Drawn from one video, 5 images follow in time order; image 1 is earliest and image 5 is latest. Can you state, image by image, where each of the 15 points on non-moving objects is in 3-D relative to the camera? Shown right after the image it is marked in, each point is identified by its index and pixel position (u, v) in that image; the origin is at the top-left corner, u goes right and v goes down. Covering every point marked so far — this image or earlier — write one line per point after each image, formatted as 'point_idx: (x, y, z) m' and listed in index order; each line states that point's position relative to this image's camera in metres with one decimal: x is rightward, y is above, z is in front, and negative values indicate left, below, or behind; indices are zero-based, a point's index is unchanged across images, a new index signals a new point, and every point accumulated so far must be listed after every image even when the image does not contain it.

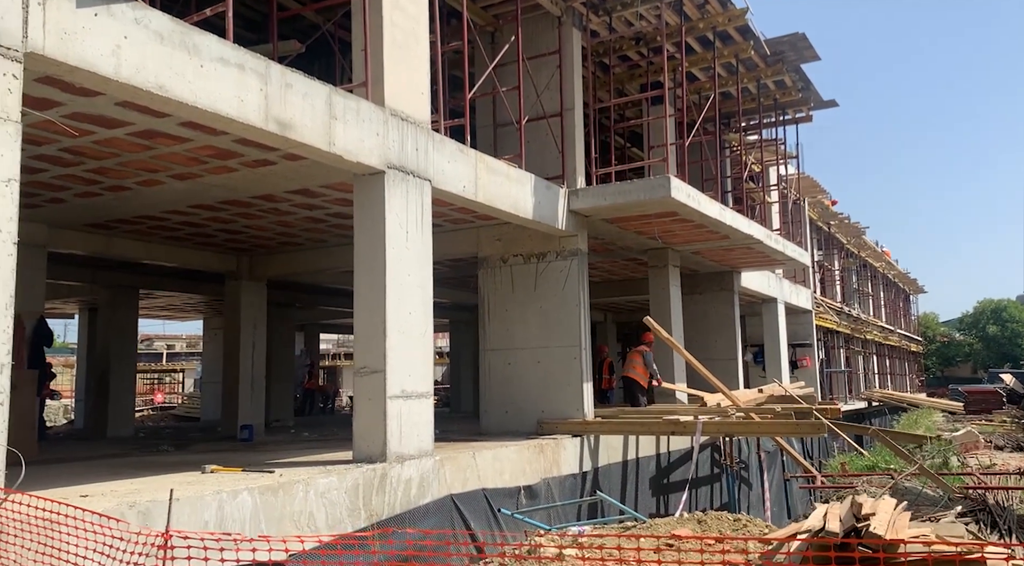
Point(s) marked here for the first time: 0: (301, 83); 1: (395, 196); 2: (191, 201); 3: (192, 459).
0: (-2.0, +1.9, +9.3) m
1: (-1.3, +1.0, +10.4) m
2: (-4.6, +1.1, +13.1) m
3: (-4.4, -2.3, +12.9) m
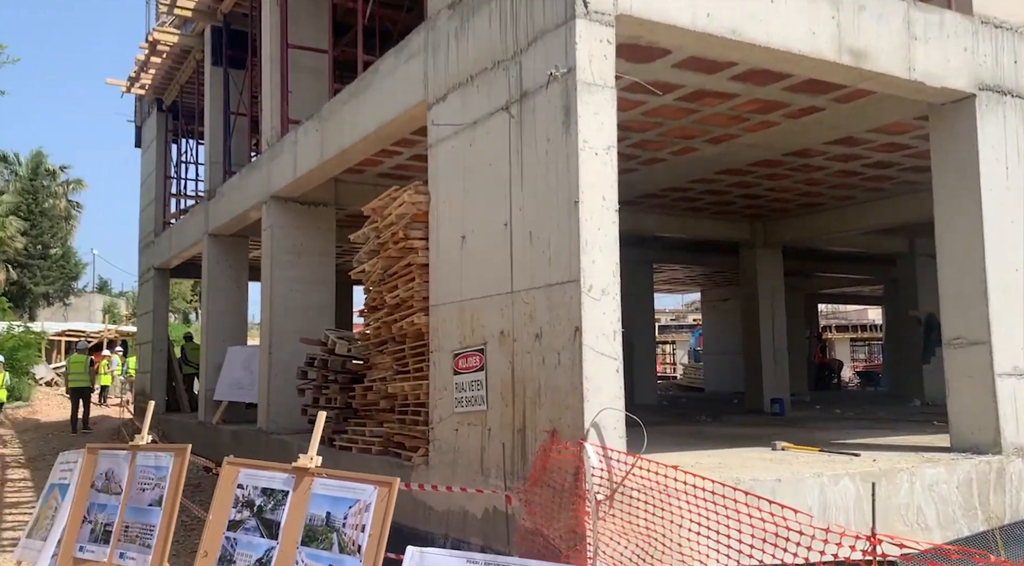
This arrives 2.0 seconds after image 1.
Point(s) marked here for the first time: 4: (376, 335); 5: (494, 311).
0: (+3.0, +2.3, +8.4) m
1: (+4.2, +1.4, +9.0) m
2: (+2.7, +1.5, +13.0) m
3: (+2.9, -1.9, +12.7) m
4: (-1.4, -0.6, +10.5) m
5: (-0.1, -0.2, +7.6) m
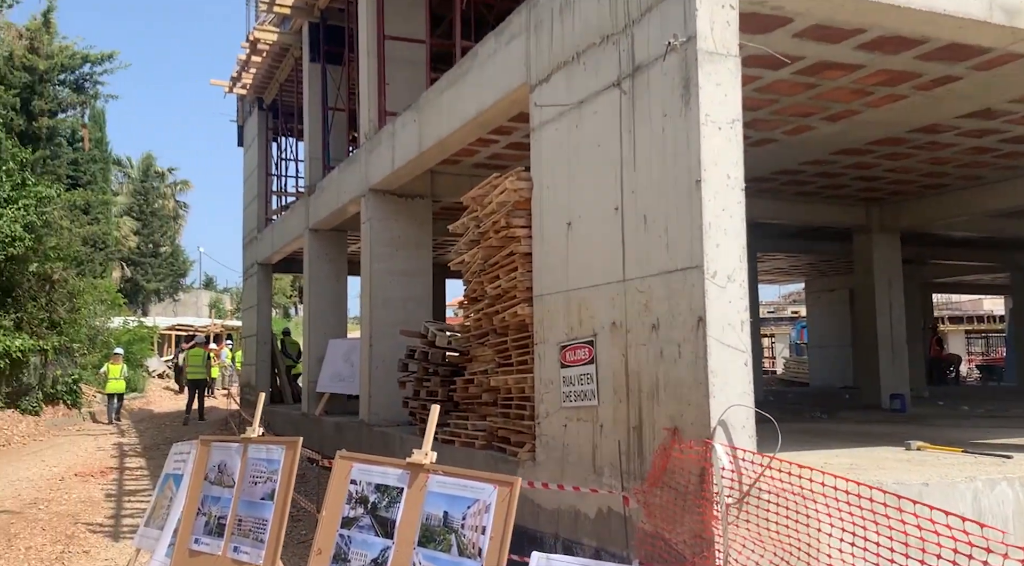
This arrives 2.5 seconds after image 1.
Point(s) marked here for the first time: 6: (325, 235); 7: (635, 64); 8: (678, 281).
0: (+3.8, +2.4, +7.6) m
1: (+5.1, +1.5, +8.1) m
2: (+4.0, +1.7, +12.2) m
3: (+4.2, -1.7, +12.0) m
4: (-0.3, -0.5, +10.2) m
5: (+0.7, -0.1, +7.2) m
6: (-3.2, +0.8, +16.9) m
7: (+0.8, +1.5, +6.7) m
8: (+1.0, 0.0, +6.1) m
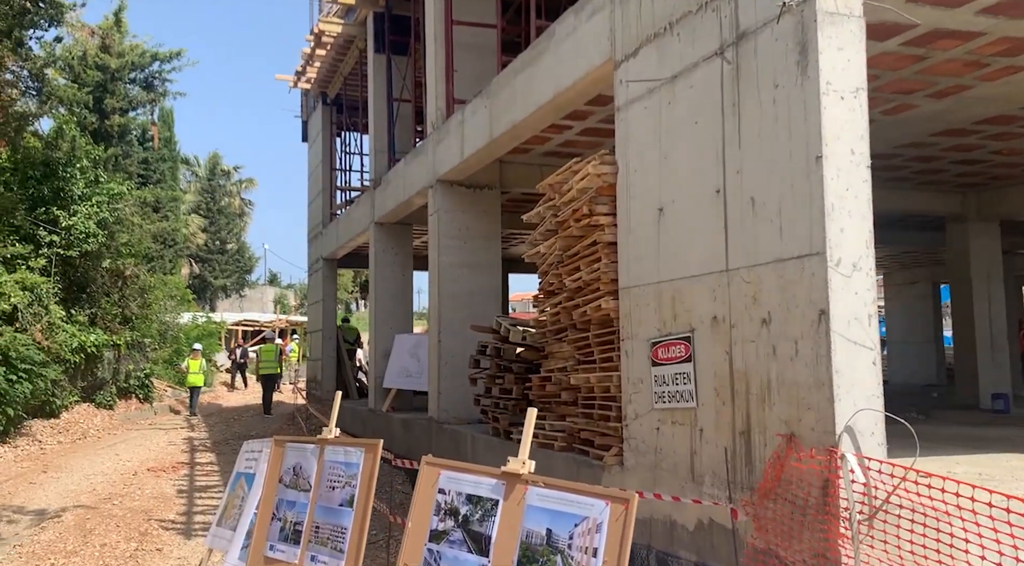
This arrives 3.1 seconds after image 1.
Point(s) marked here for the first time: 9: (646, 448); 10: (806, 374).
0: (+4.5, +2.5, +6.8) m
1: (+5.7, +1.6, +7.2) m
2: (+4.9, +1.8, +11.4) m
3: (+5.1, -1.6, +11.2) m
4: (+0.4, -0.4, +9.6) m
5: (+1.3, -0.1, +6.6) m
6: (-2.0, +0.9, +16.5) m
7: (+1.4, +1.5, +6.1) m
8: (+1.5, +0.1, +5.5) m
9: (+1.0, -1.2, +7.2) m
10: (+1.5, -0.5, +5.3) m
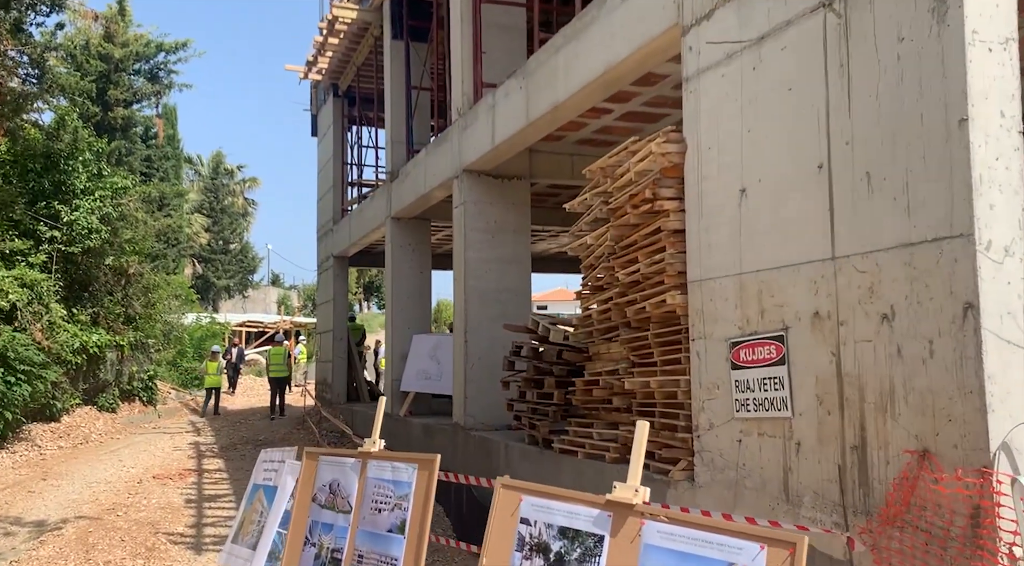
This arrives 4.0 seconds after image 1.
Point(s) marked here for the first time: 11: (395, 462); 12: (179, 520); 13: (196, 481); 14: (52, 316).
0: (+4.8, +2.5, +6.0) m
1: (+6.1, +1.7, +6.4) m
2: (+5.3, +1.8, +10.6) m
3: (+5.4, -1.6, +10.4) m
4: (+0.8, -0.3, +8.8) m
5: (+1.6, 0.0, +5.7) m
6: (-1.6, +0.9, +15.7) m
7: (+1.8, +1.6, +5.3) m
8: (+1.9, +0.1, +4.7) m
9: (+1.4, -1.1, +6.4) m
10: (+1.9, -0.4, +4.5) m
11: (-0.6, -0.9, +5.1) m
12: (-3.9, -2.7, +11.6) m
13: (-4.4, -2.8, +14.1) m
14: (-7.5, -0.5, +16.4) m
